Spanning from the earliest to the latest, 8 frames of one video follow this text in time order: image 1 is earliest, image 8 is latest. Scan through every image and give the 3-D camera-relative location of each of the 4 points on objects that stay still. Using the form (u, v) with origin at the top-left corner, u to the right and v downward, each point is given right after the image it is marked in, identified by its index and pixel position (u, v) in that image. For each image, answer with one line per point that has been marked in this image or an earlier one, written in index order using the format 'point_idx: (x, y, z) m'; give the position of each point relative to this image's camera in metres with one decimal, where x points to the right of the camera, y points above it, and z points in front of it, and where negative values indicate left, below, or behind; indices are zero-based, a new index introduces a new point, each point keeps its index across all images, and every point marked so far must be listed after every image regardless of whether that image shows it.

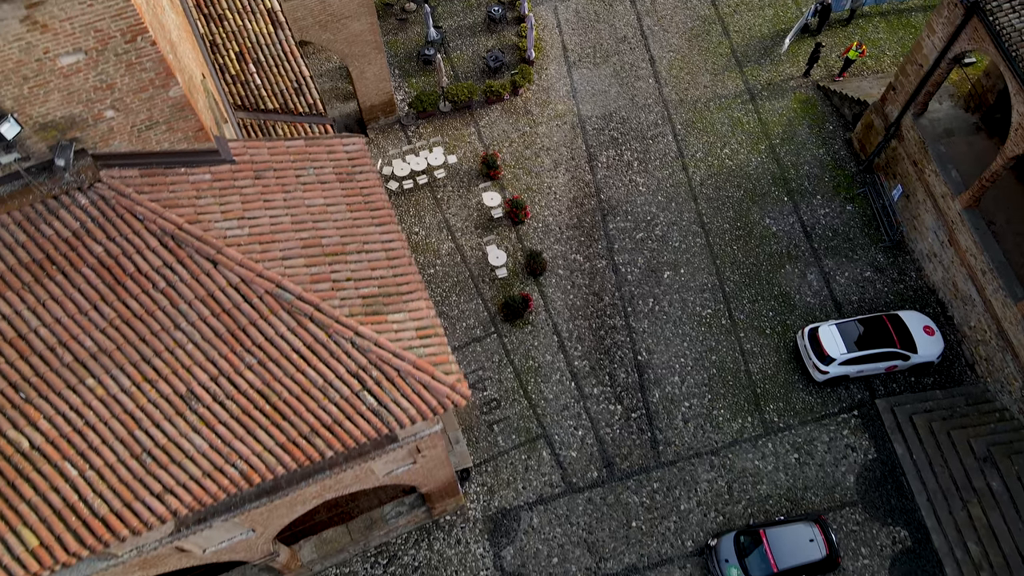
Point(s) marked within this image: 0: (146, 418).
0: (-4.2, -1.5, +8.0) m
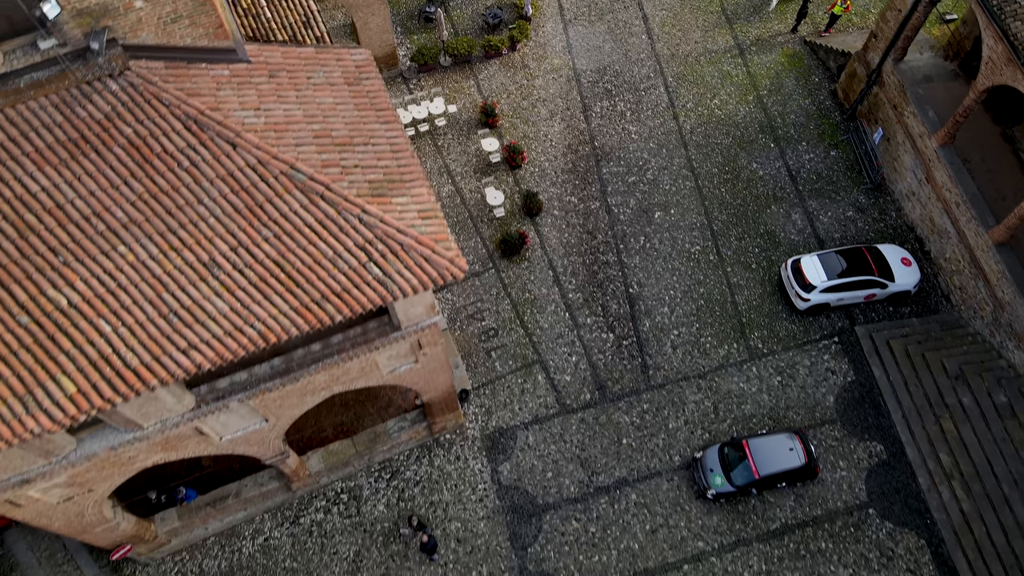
0: (-4.3, +0.1, +8.8) m
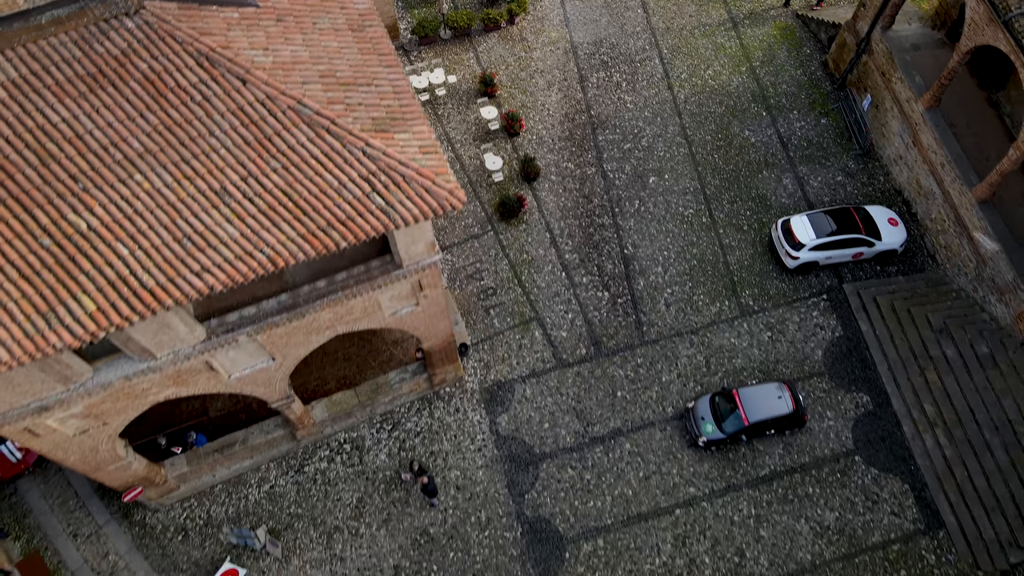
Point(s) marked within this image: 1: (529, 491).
0: (-4.3, +1.1, +9.3) m
1: (+0.4, -4.4, +15.2) m
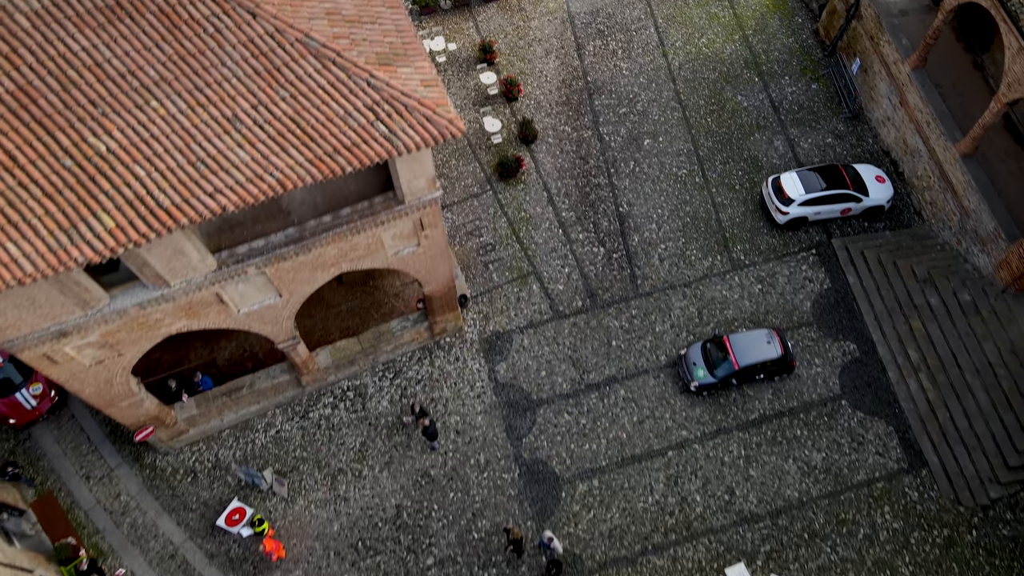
0: (-4.4, +2.2, +9.8) m
1: (+0.3, -3.3, +15.7) m
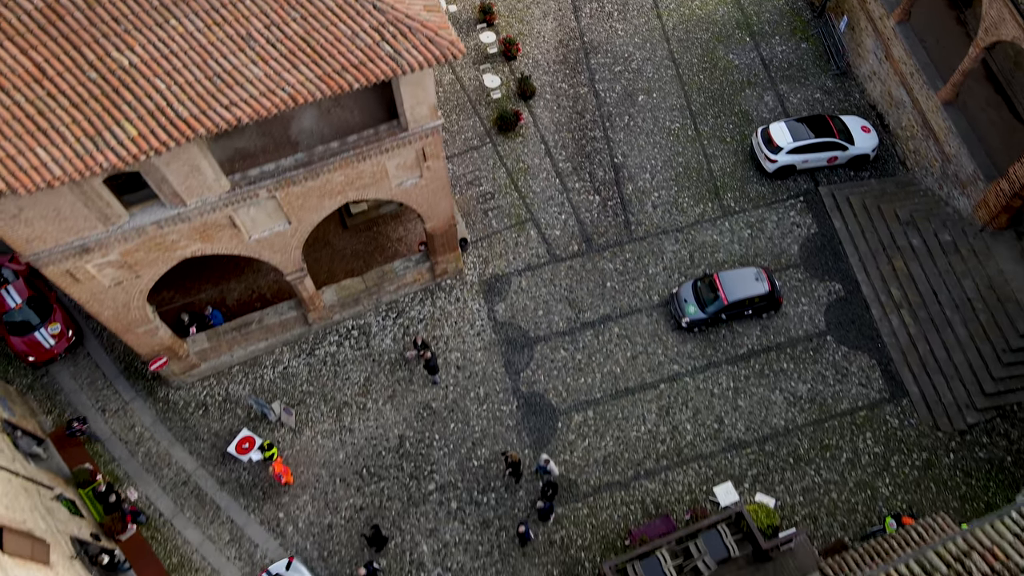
0: (-4.4, +3.6, +10.4) m
1: (+0.3, -1.9, +16.4) m
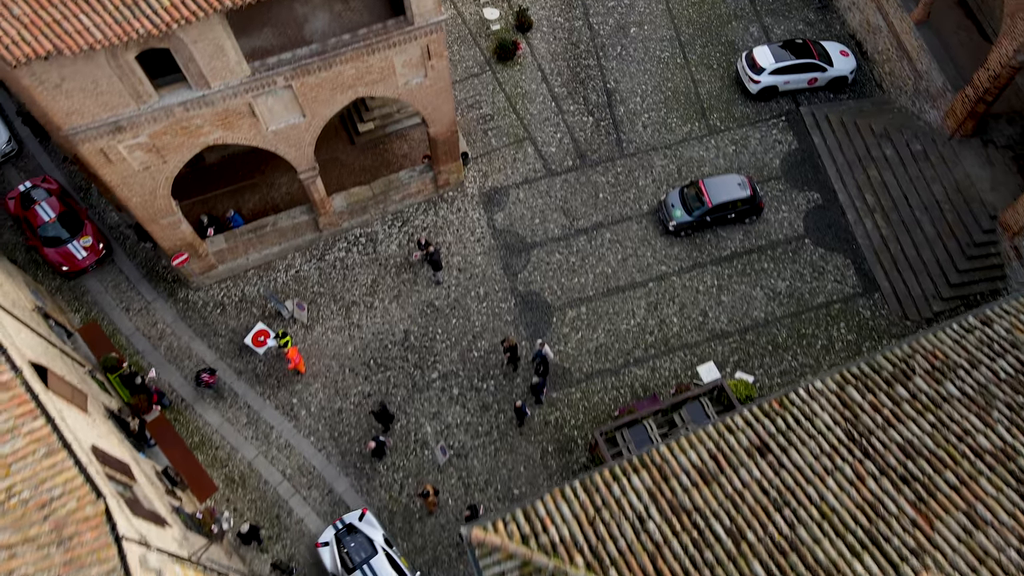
0: (-4.5, +5.9, +11.5) m
1: (+0.2, +0.4, +17.5) m
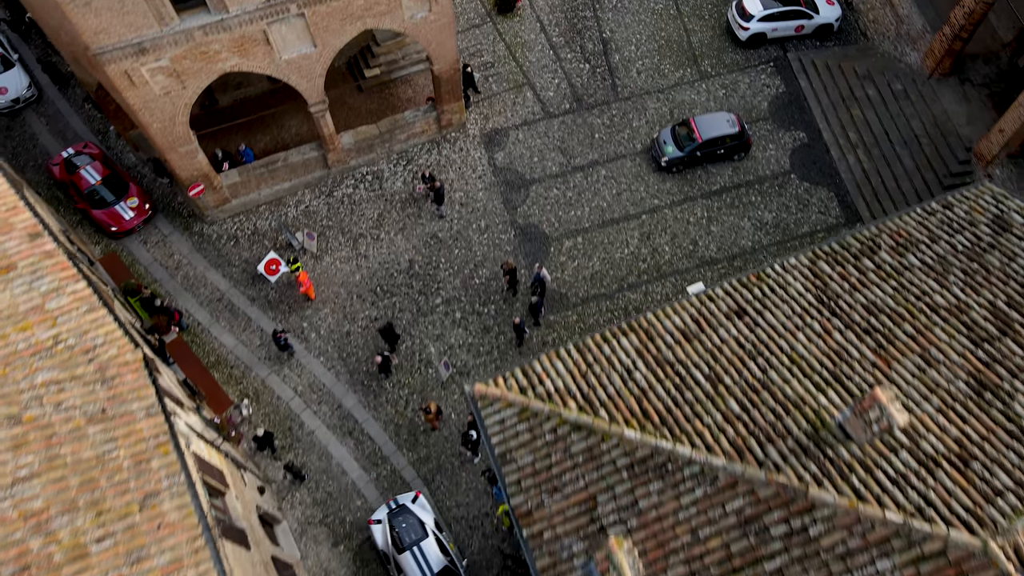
0: (-4.5, +7.6, +12.3) m
1: (+0.2, +2.2, +18.3) m
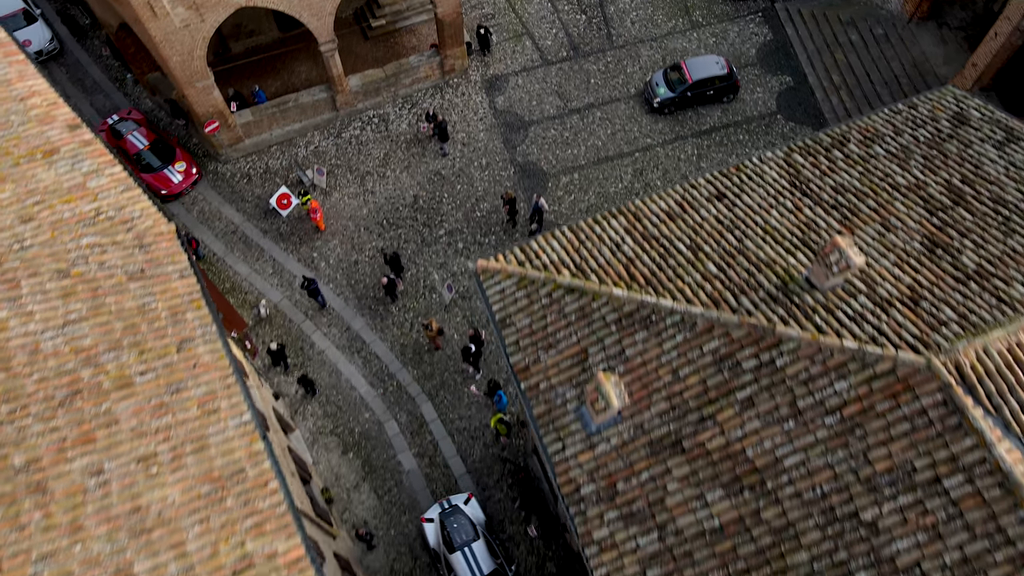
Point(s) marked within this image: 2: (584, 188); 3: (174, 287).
0: (-4.5, +9.4, +13.3) m
1: (+0.2, +3.9, +19.2) m
2: (+1.9, +2.6, +18.5) m
3: (-4.7, 0.0, +9.6) m
